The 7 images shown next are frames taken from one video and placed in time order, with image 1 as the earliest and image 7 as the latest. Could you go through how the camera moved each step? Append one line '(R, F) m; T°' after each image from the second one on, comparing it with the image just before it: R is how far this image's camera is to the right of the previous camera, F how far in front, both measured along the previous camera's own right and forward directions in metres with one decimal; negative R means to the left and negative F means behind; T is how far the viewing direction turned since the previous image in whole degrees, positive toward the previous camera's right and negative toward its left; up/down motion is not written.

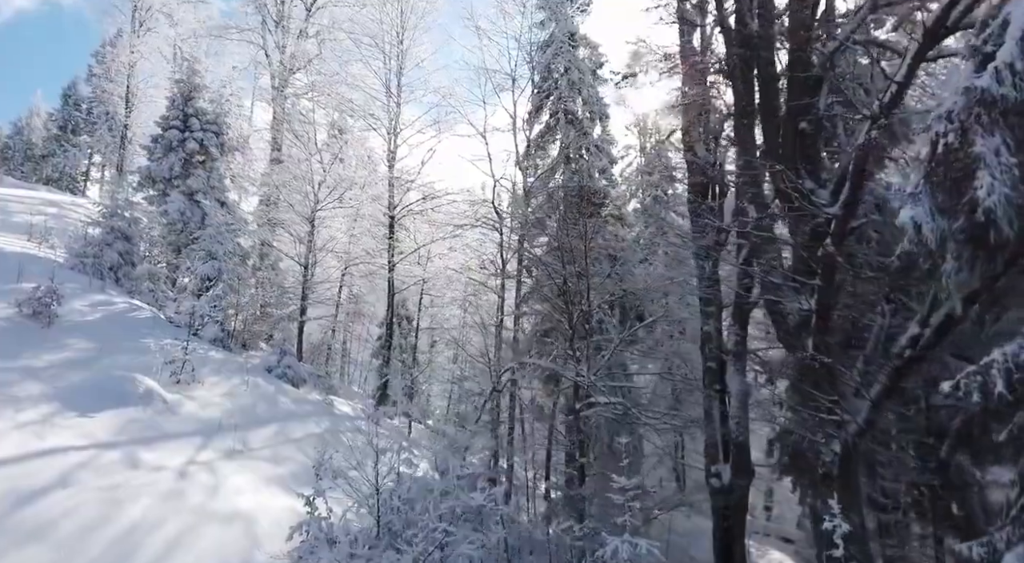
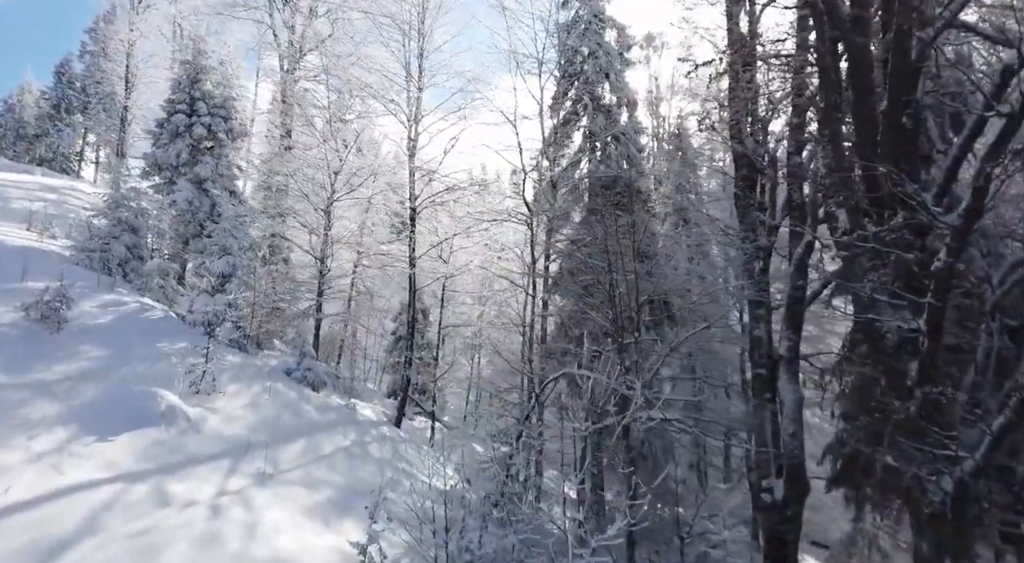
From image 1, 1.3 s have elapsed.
(-0.6, +0.7) m; 0°
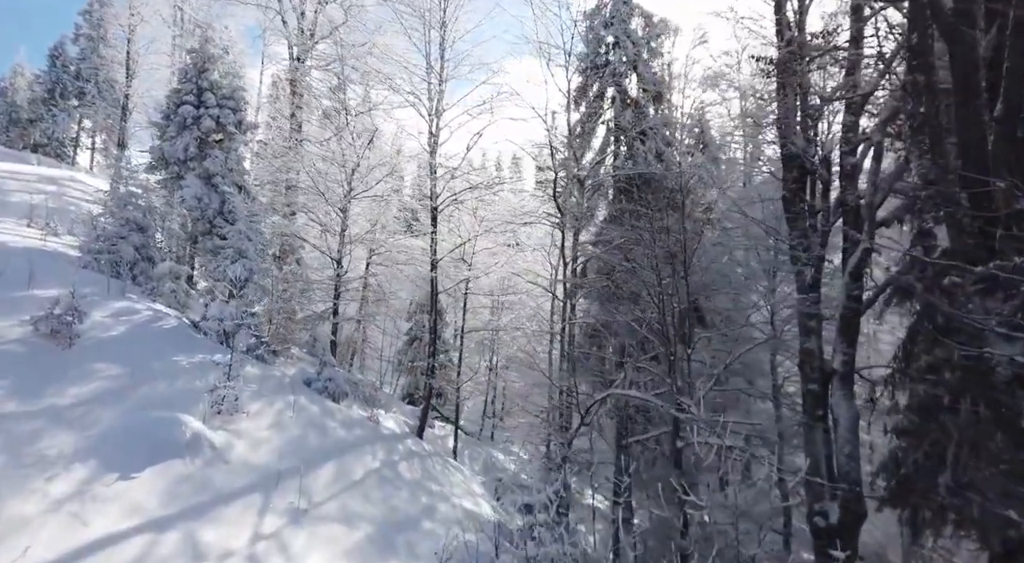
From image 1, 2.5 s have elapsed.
(-0.6, +0.6) m; 0°
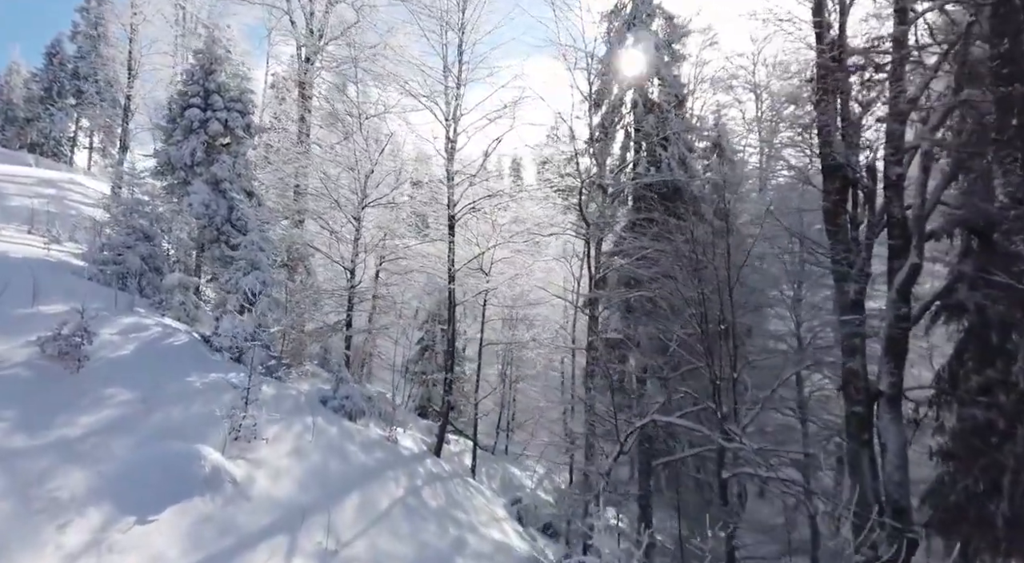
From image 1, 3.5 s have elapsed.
(-0.5, +0.5) m; 0°
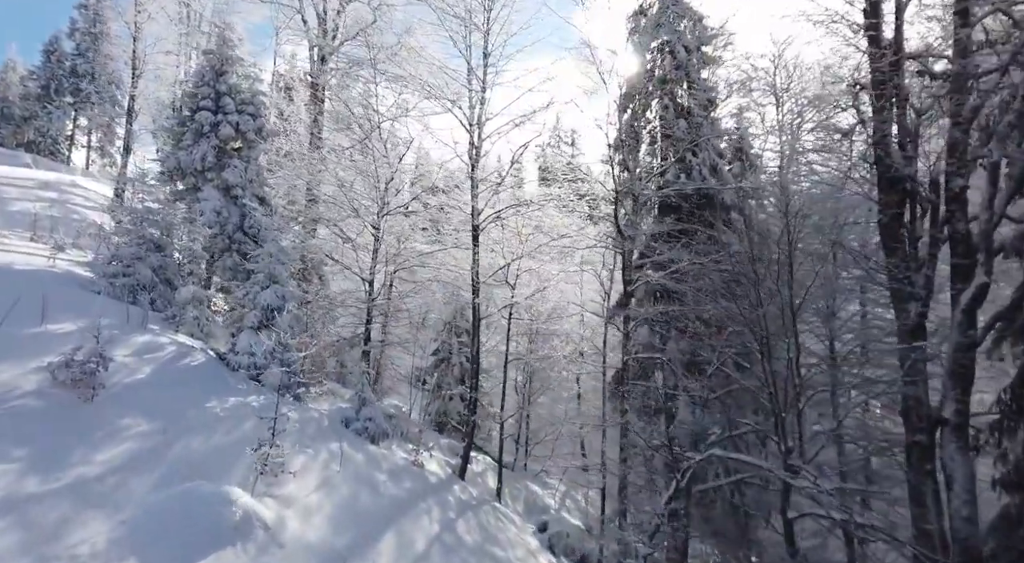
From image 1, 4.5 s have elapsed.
(-0.6, +0.5) m; 0°
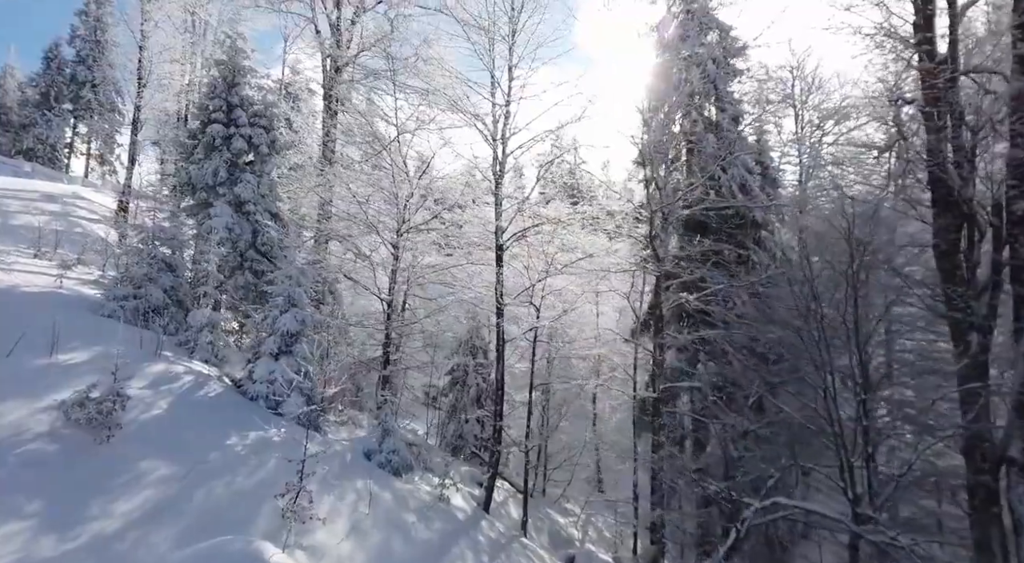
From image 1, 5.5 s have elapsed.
(-0.5, +0.5) m; 0°
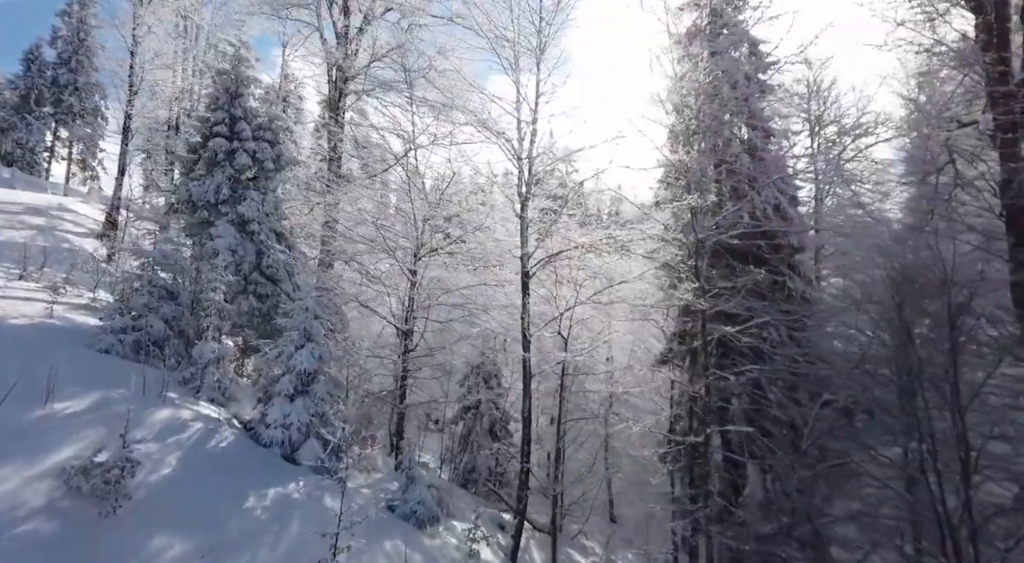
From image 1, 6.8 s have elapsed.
(-0.7, +0.7) m; +1°
